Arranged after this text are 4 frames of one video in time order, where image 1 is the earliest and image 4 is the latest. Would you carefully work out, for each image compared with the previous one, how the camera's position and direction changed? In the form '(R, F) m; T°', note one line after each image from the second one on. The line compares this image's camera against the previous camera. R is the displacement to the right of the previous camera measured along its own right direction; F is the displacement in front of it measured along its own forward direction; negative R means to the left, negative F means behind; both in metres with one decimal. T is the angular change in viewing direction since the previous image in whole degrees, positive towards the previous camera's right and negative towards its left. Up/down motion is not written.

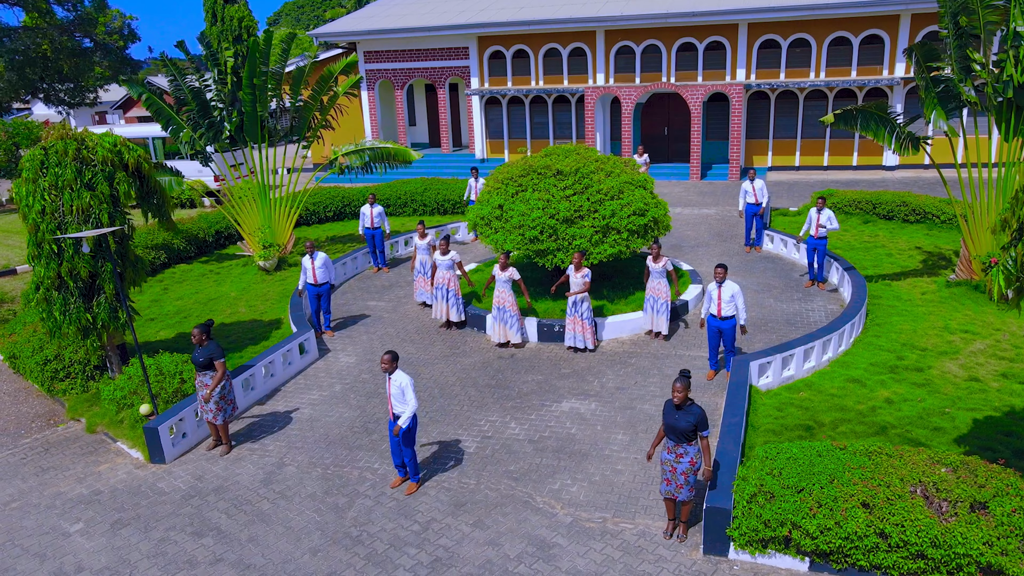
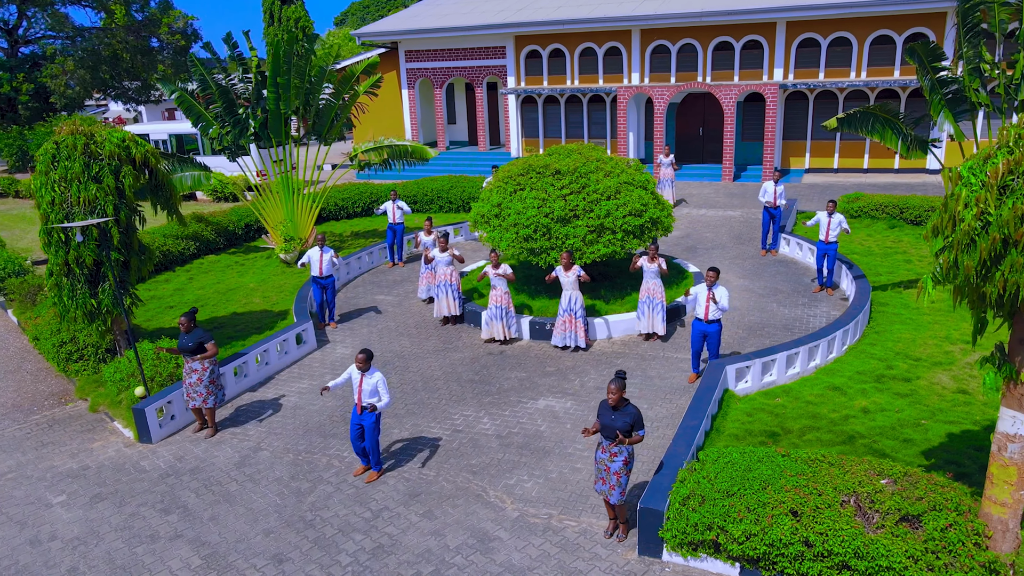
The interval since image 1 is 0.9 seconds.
(+1.0, -0.1) m; -5°
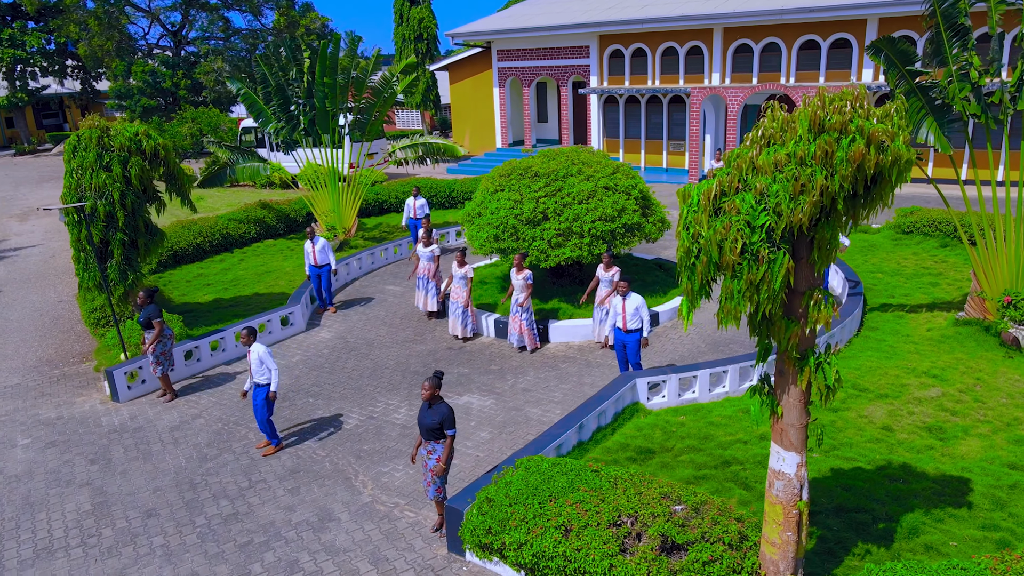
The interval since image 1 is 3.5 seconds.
(+2.9, +0.1) m; -11°
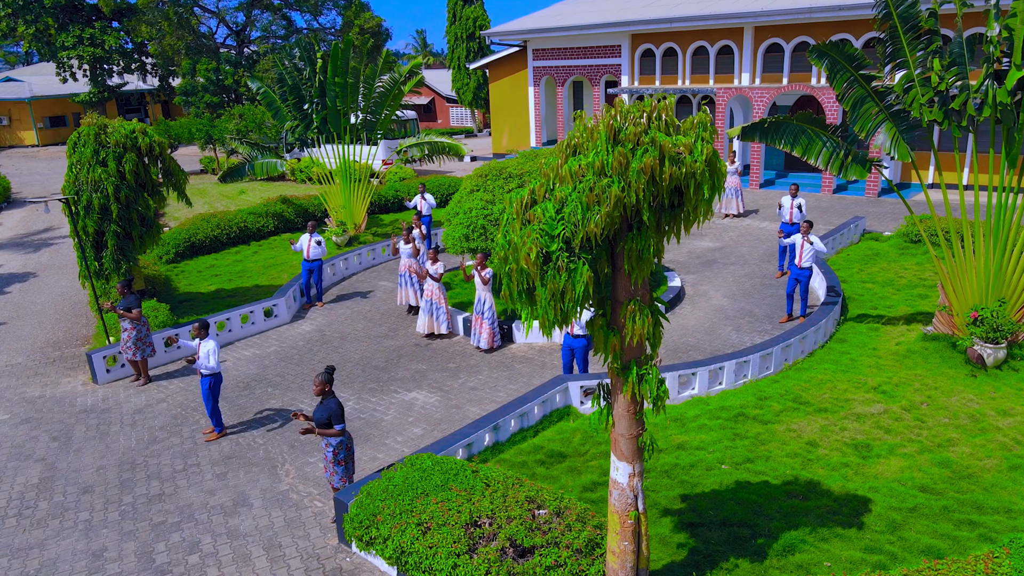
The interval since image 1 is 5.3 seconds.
(+1.6, 0.0) m; -5°
